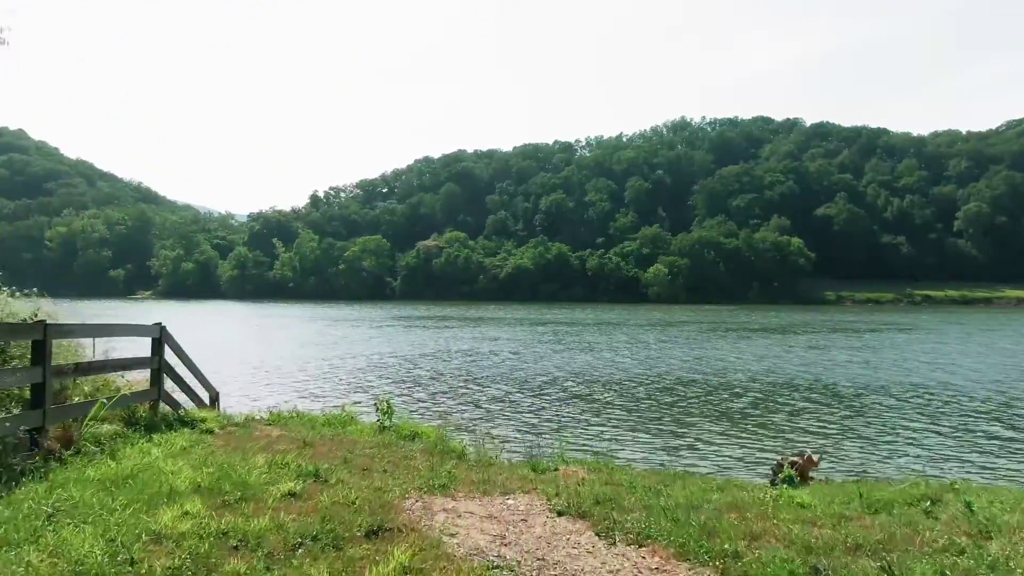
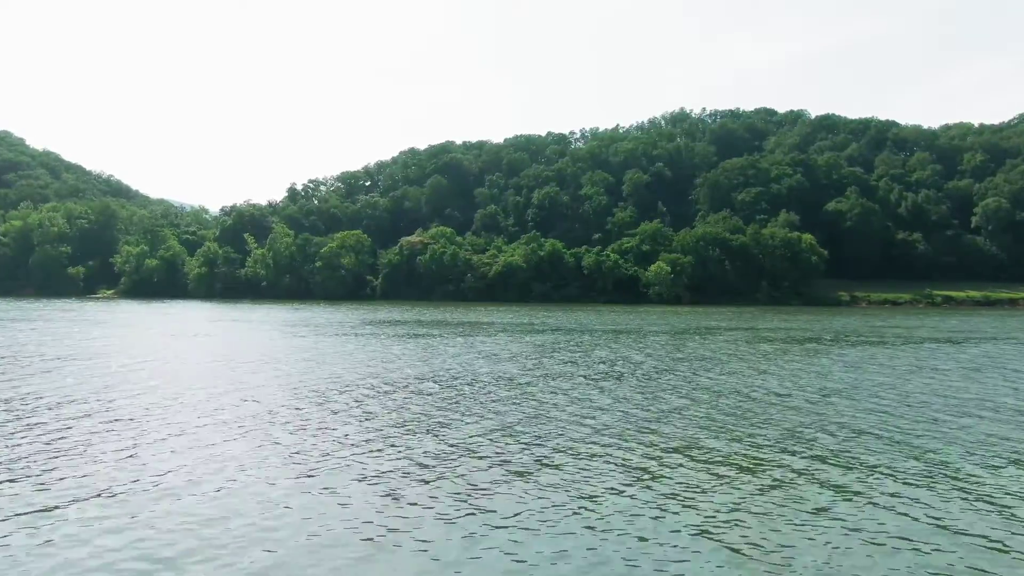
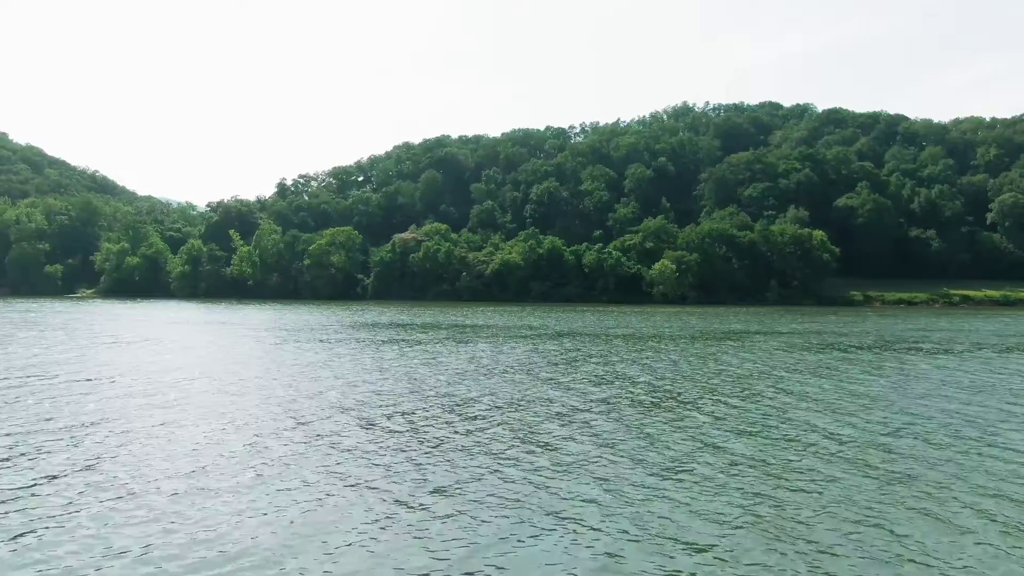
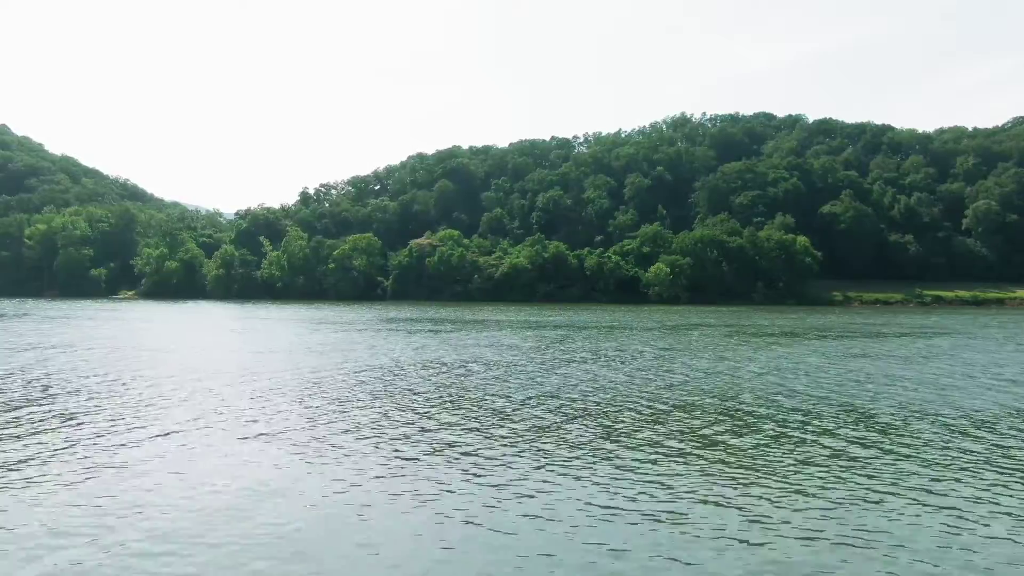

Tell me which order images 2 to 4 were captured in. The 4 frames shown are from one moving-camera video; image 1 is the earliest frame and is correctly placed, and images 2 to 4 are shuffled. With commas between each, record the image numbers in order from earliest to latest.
4, 2, 3
